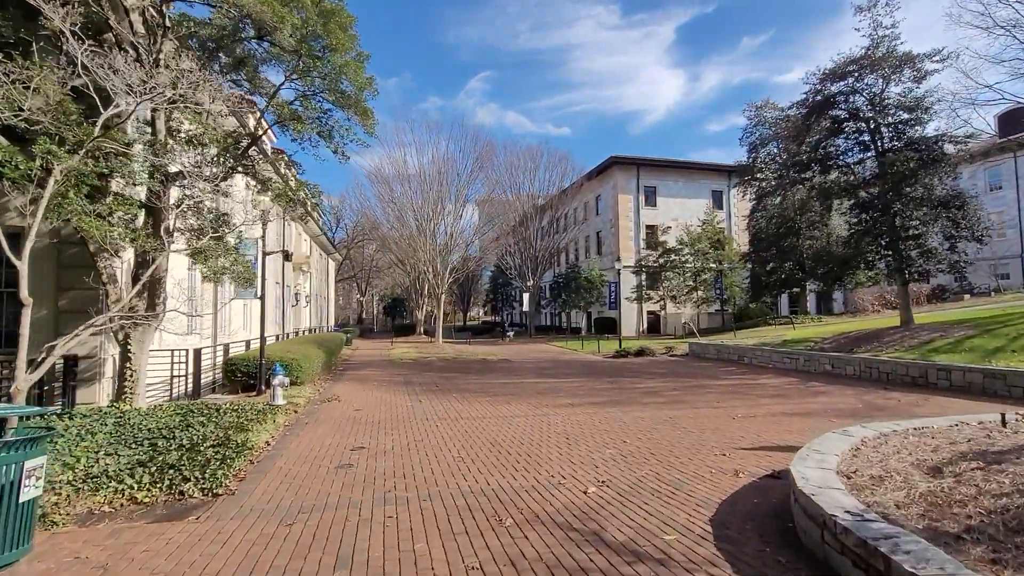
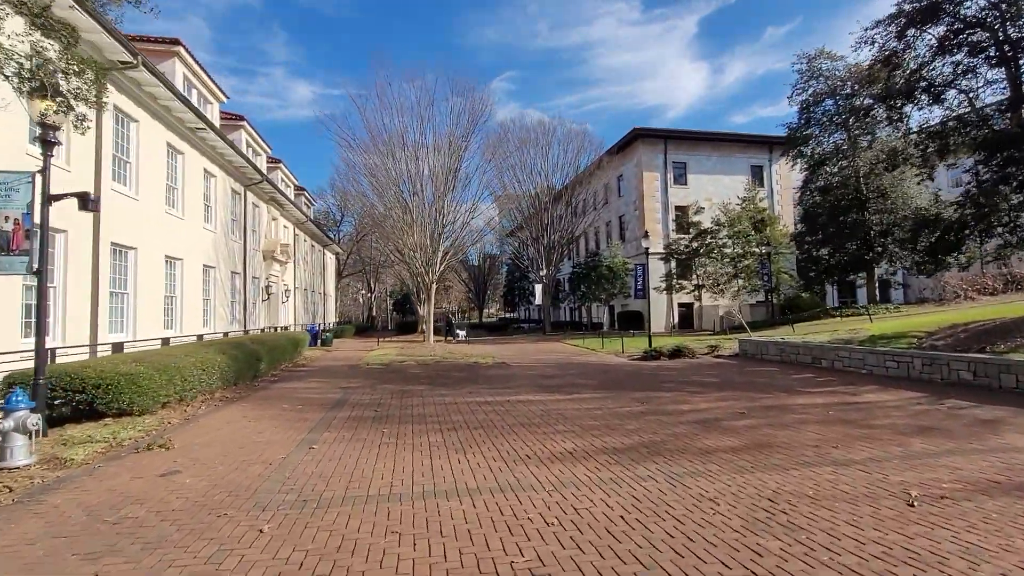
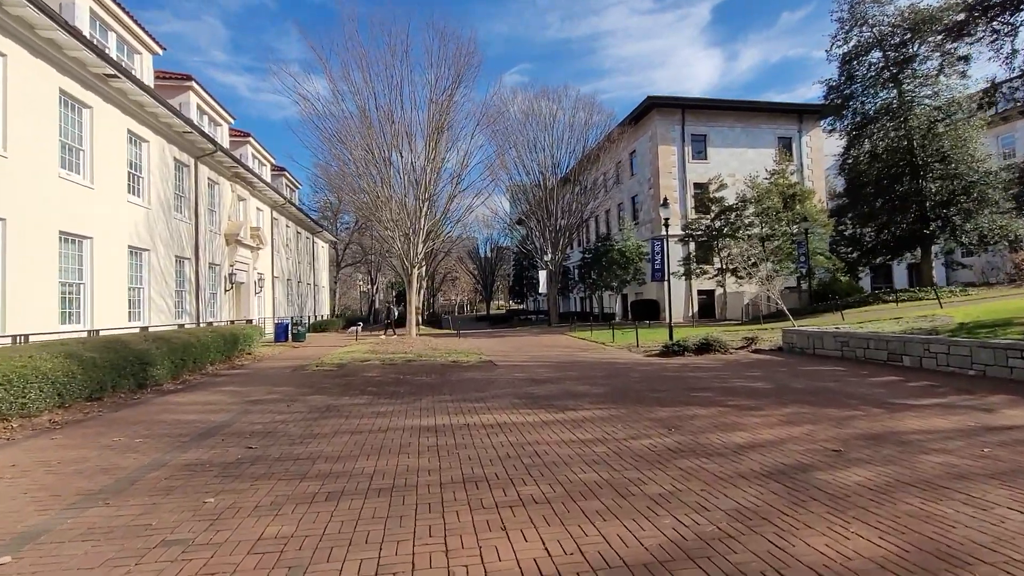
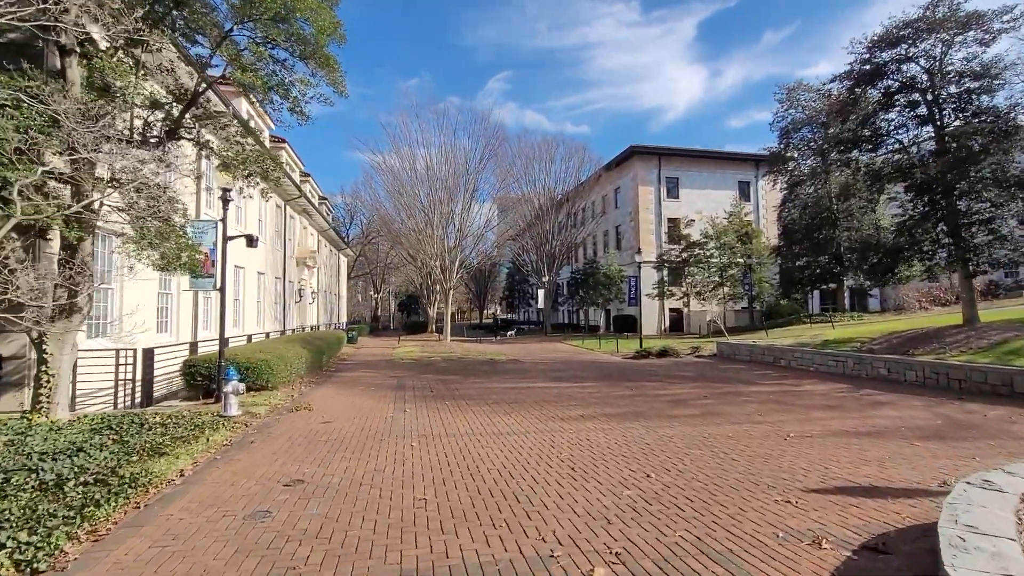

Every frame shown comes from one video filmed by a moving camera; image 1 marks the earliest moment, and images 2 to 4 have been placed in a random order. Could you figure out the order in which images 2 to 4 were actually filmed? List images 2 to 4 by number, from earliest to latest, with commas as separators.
4, 2, 3
